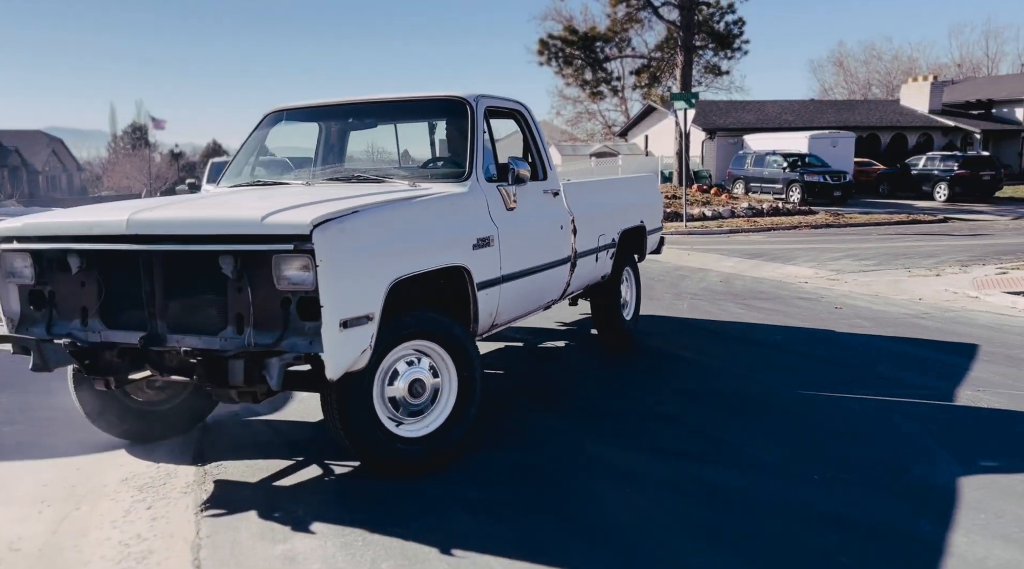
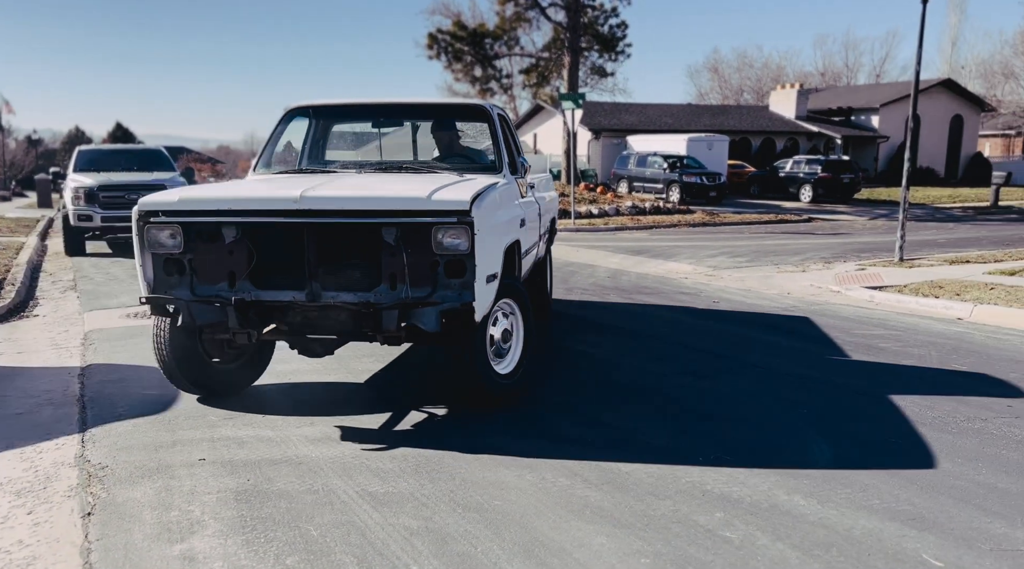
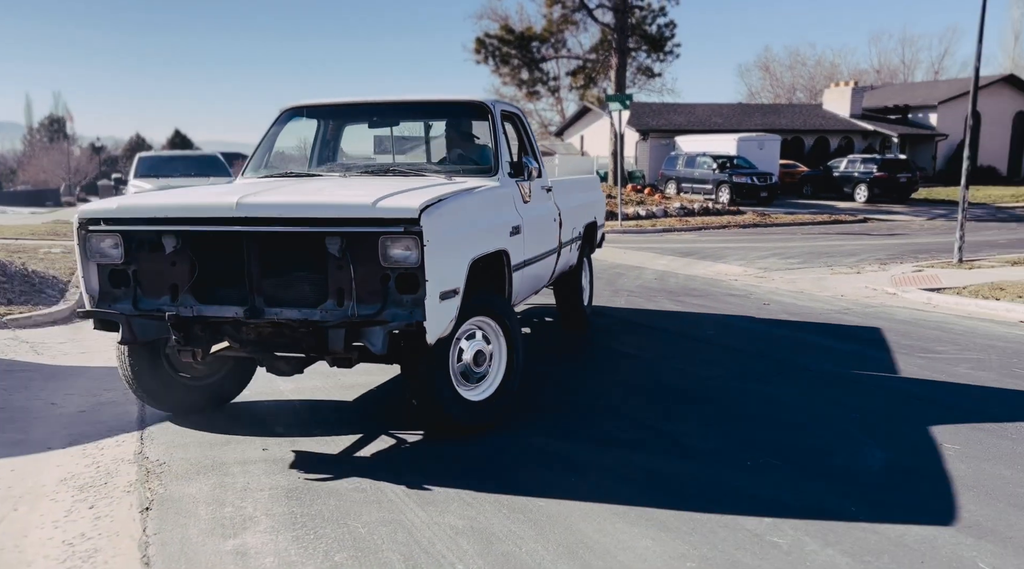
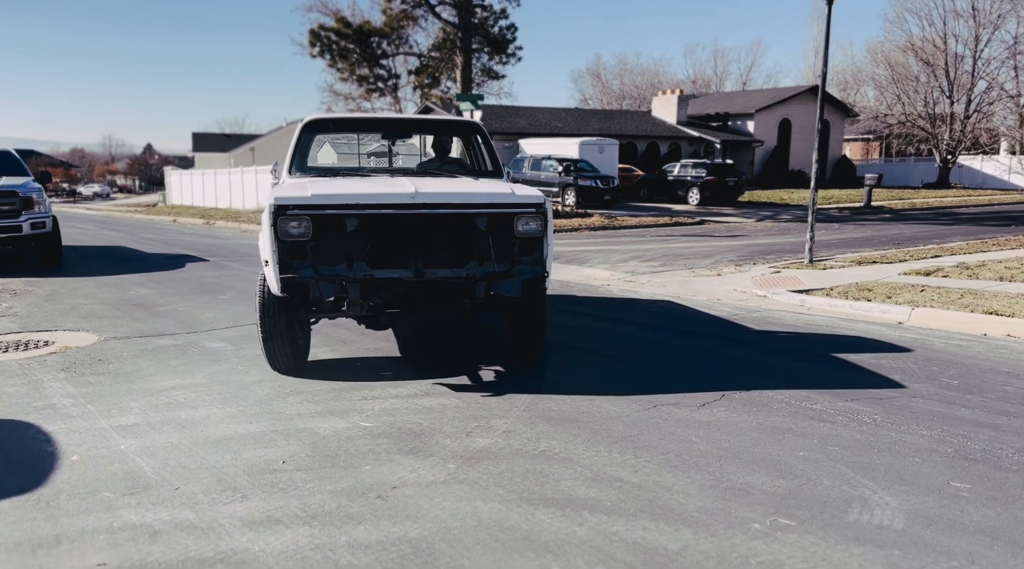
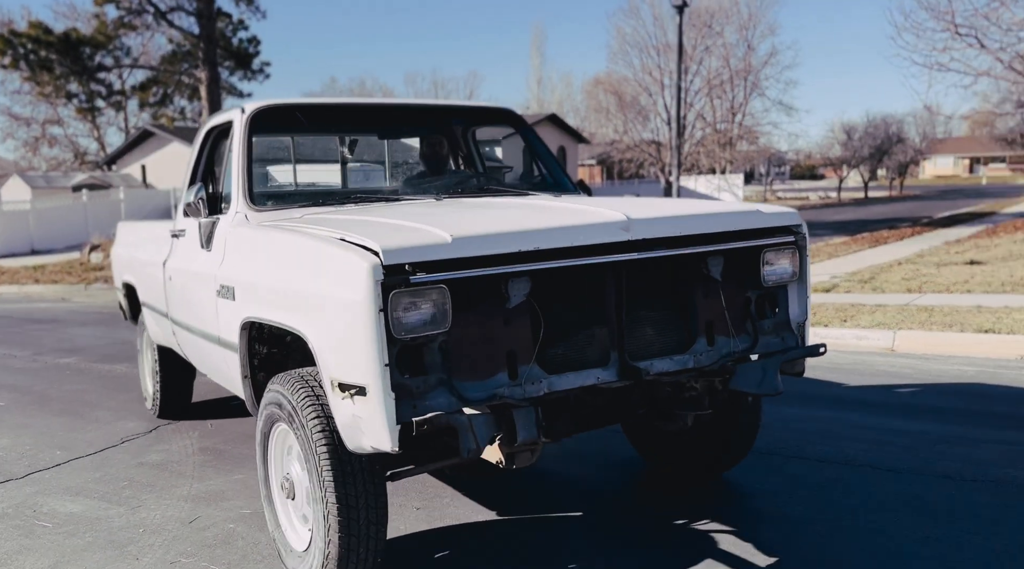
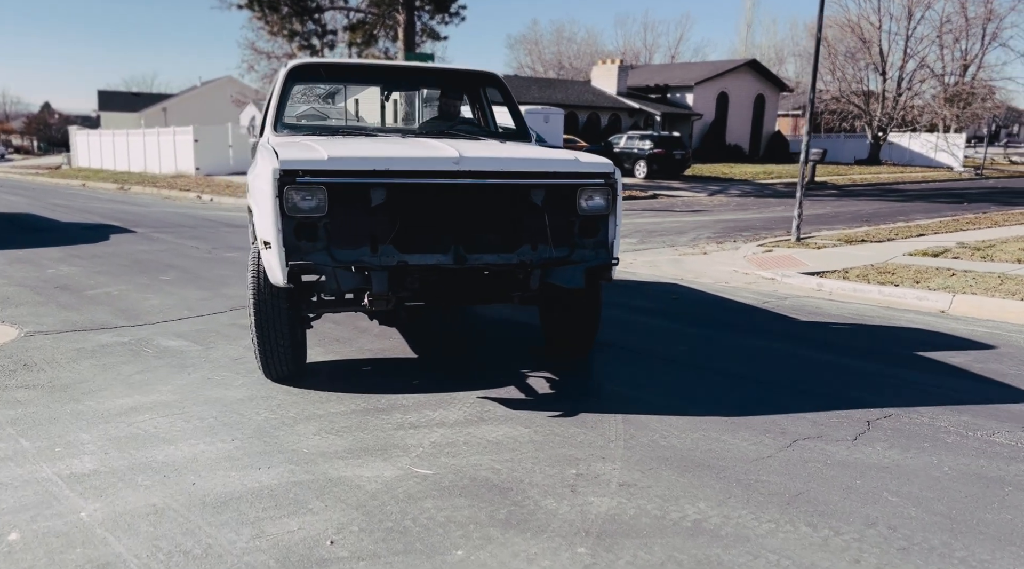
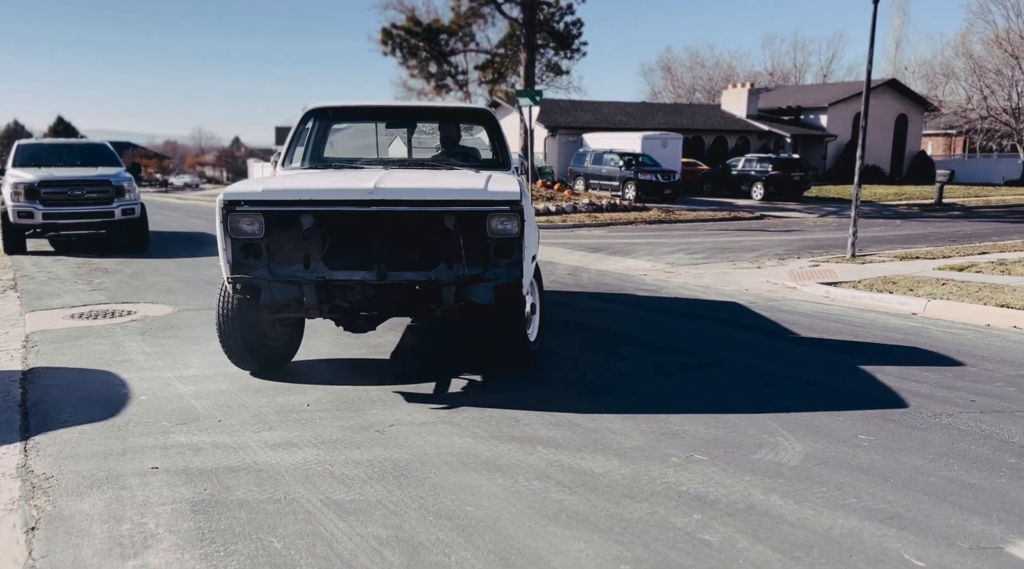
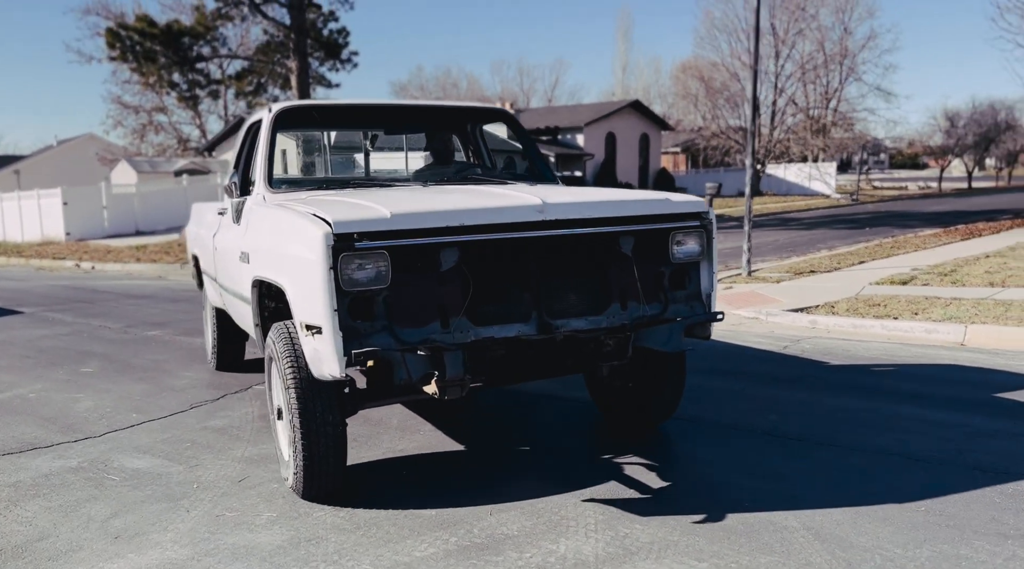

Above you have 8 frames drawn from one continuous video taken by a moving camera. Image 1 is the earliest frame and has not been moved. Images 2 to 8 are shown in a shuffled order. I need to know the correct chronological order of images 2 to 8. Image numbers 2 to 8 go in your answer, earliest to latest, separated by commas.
3, 2, 7, 4, 6, 8, 5
